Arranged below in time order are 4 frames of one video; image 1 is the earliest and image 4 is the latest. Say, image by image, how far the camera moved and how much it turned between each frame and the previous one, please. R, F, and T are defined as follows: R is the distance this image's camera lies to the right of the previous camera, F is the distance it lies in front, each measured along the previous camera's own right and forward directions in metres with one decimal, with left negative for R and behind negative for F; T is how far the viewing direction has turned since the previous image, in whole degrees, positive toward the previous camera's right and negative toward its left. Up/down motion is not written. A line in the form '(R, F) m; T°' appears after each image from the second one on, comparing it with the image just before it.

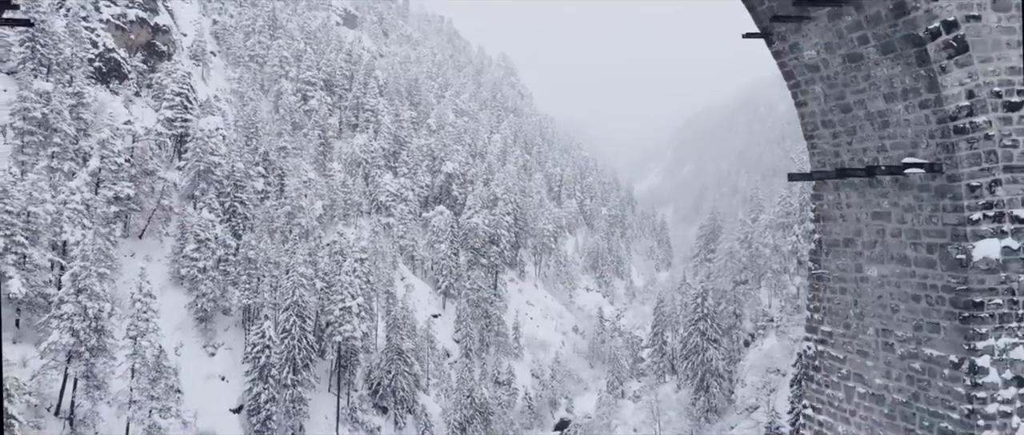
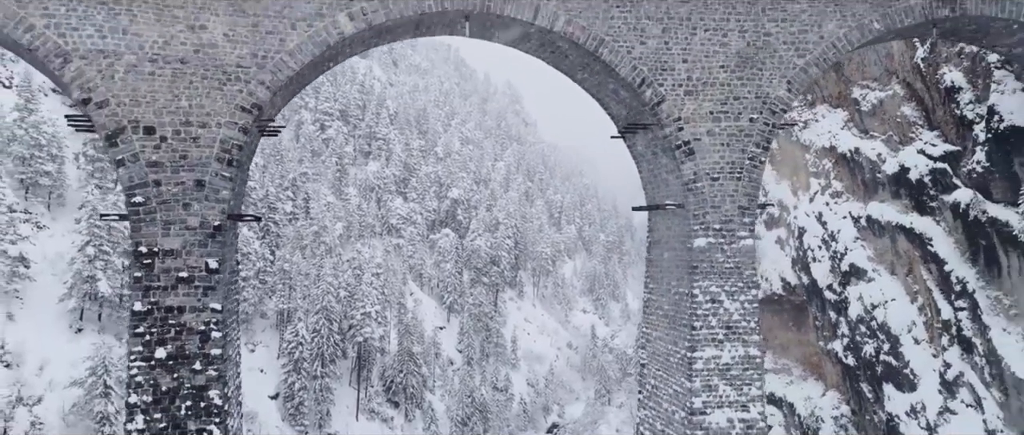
(+0.4, -5.8) m; 0°
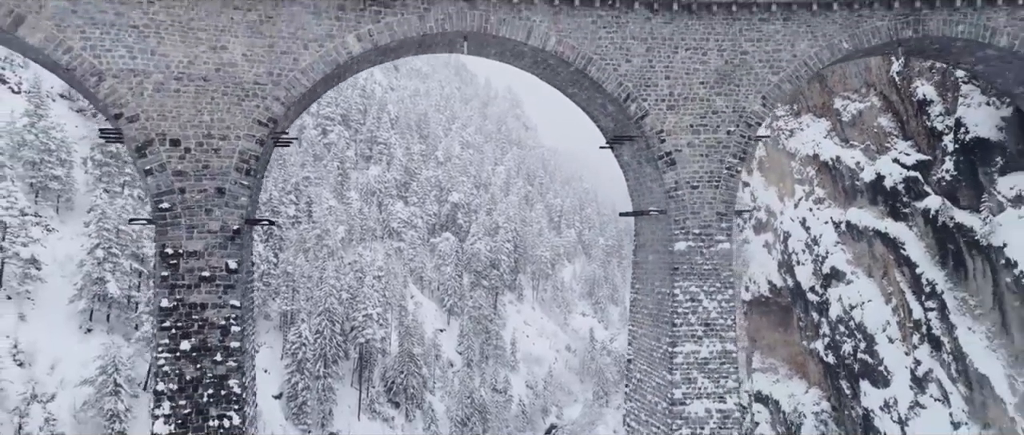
(+0.1, -0.8) m; 0°
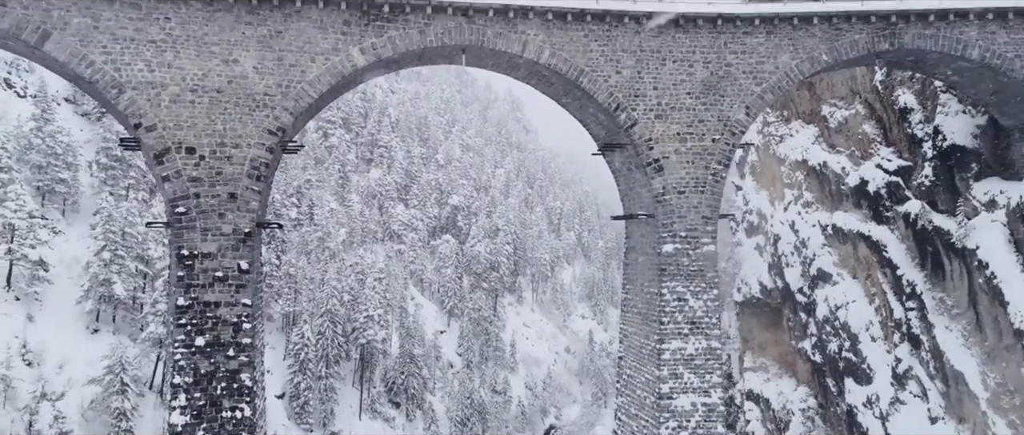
(+0.1, -0.6) m; 0°
